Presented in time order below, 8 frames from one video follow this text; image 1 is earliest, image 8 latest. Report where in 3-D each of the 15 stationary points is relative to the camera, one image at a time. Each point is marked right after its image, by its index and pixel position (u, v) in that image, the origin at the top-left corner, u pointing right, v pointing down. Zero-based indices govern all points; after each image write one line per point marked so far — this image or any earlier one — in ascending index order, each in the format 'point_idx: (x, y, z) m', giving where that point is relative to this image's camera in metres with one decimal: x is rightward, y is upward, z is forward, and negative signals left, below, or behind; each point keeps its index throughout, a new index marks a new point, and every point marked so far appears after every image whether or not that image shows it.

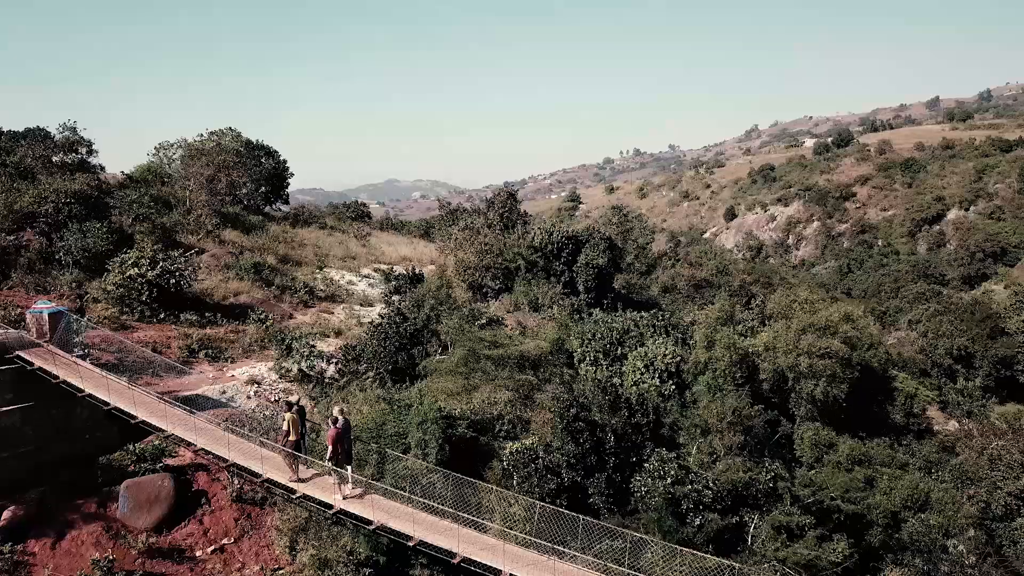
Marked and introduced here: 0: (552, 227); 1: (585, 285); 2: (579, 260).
0: (+0.7, +1.2, +18.3) m
1: (+1.3, +0.1, +17.7) m
2: (+1.3, +0.5, +18.0) m
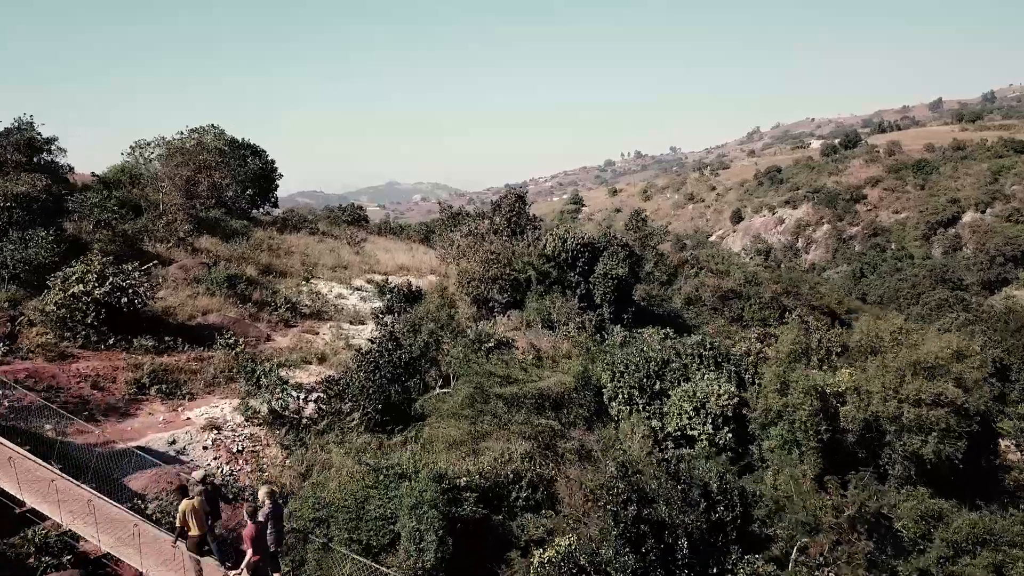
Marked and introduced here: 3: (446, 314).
0: (+0.9, +0.9, +16.4) m
1: (+1.5, -0.1, +15.8) m
2: (+1.4, +0.3, +16.1) m
3: (-0.9, -0.4, +12.3) m
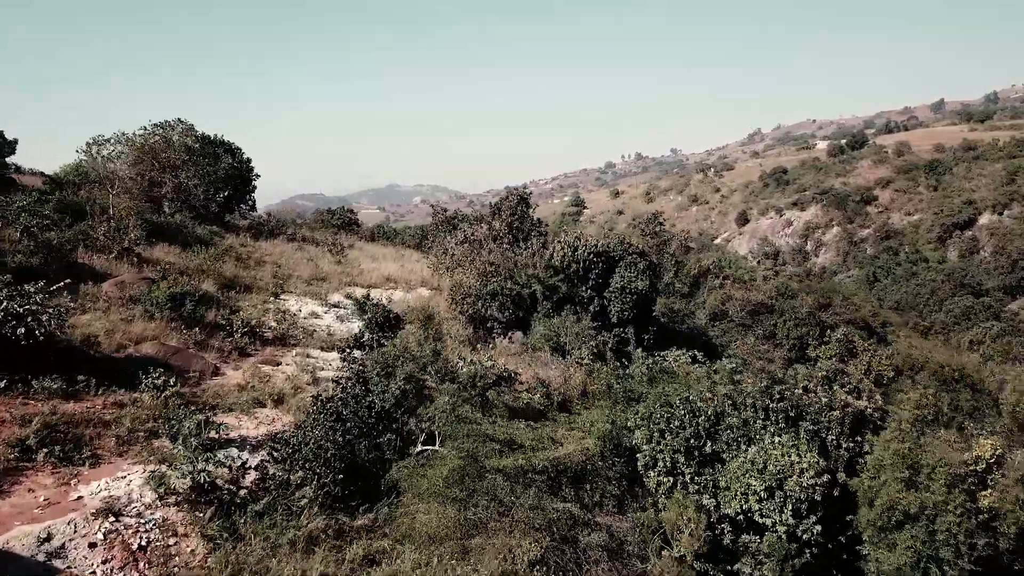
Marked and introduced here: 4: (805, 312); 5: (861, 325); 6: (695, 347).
0: (+0.9, +0.7, +14.2) m
1: (+1.5, -0.4, +13.5) m
2: (+1.4, +0.1, +13.8) m
3: (-0.8, -0.7, +10.0) m
4: (+5.2, -0.4, +17.0) m
5: (+7.0, -0.7, +19.4) m
6: (+2.9, -1.0, +15.2) m
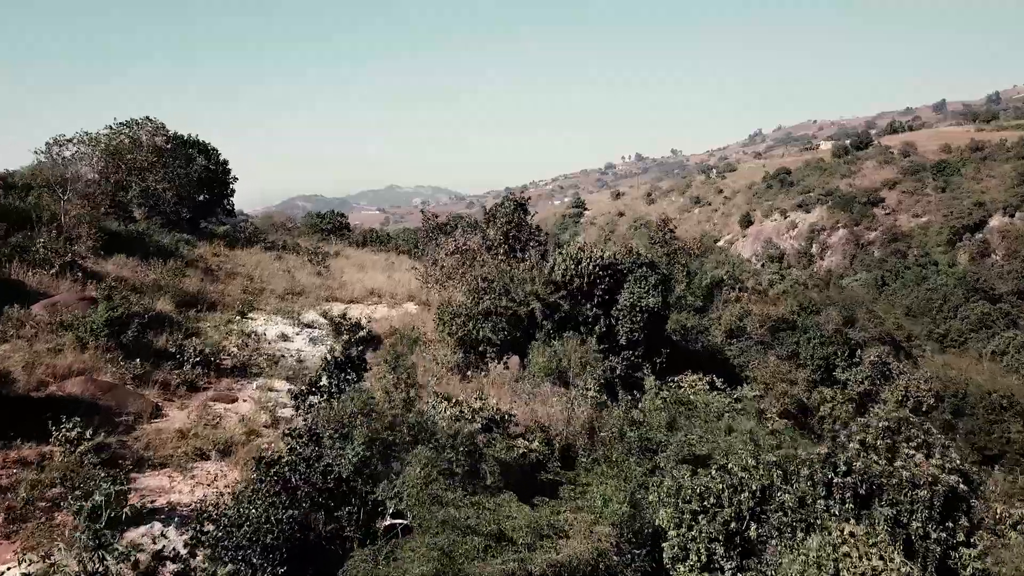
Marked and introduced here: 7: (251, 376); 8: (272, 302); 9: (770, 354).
0: (+0.9, +0.5, +12.6) m
1: (+1.5, -0.6, +12.0) m
2: (+1.4, -0.1, +12.3) m
3: (-0.9, -0.9, +8.5) m
4: (+5.1, -0.6, +15.4) m
5: (+7.0, -1.0, +17.9) m
6: (+2.9, -1.2, +13.7) m
7: (-2.7, -0.9, +10.2) m
8: (-3.4, -0.2, +13.7) m
9: (+4.0, -1.0, +15.1) m
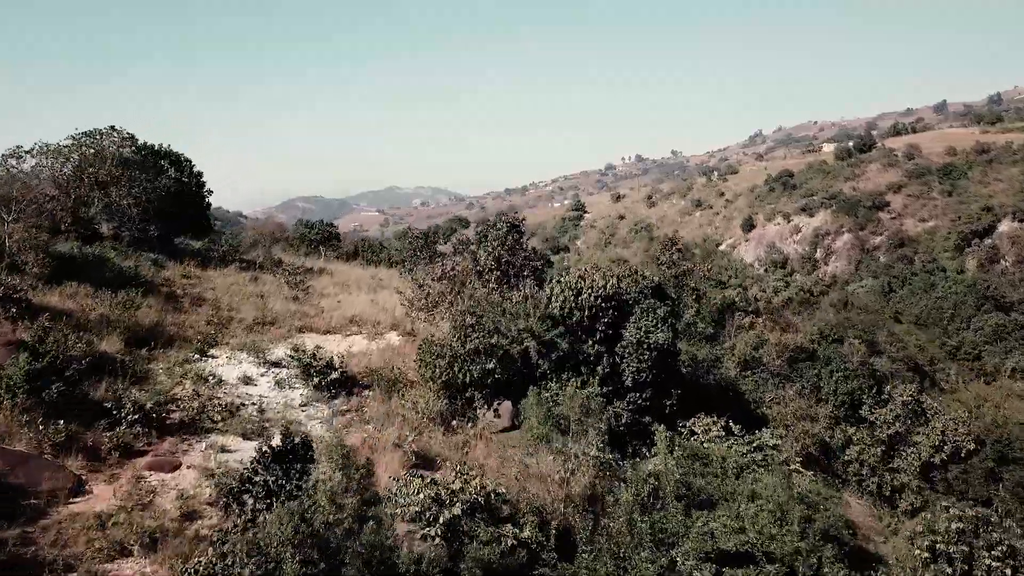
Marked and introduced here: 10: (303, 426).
0: (+0.8, +0.1, +11.3) m
1: (+1.4, -1.0, +10.7) m
2: (+1.3, -0.5, +11.0) m
3: (-1.0, -1.3, +7.1) m
4: (+5.0, -1.1, +14.1) m
5: (+6.9, -1.4, +16.5) m
6: (+2.8, -1.6, +12.4) m
7: (-2.8, -1.3, +8.9) m
8: (-3.5, -0.6, +12.4) m
9: (+4.0, -1.4, +13.7) m
10: (-2.1, -1.4, +9.5) m
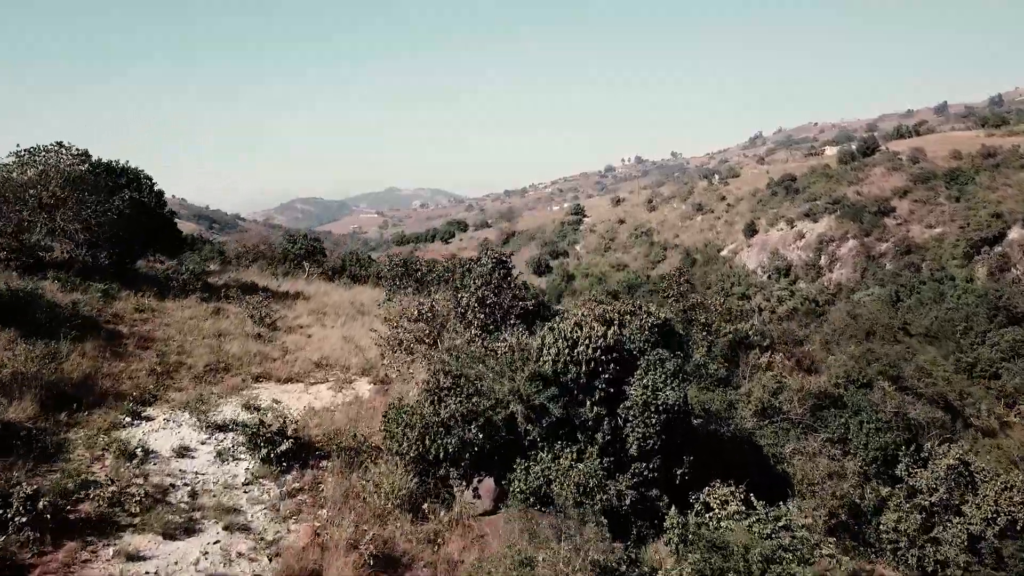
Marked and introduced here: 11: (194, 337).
0: (+0.6, -0.4, +9.7) m
1: (+1.2, -1.5, +9.1) m
2: (+1.1, -1.0, +9.4) m
3: (-1.1, -1.8, +5.5) m
4: (+4.9, -1.6, +12.5) m
5: (+6.7, -1.9, +15.0) m
6: (+2.6, -2.1, +10.8) m
7: (-3.0, -1.8, +7.3) m
8: (-3.7, -1.1, +10.8) m
9: (+3.8, -2.0, +12.1) m
10: (-2.2, -1.9, +7.9) m
11: (-4.3, -0.6, +12.9) m
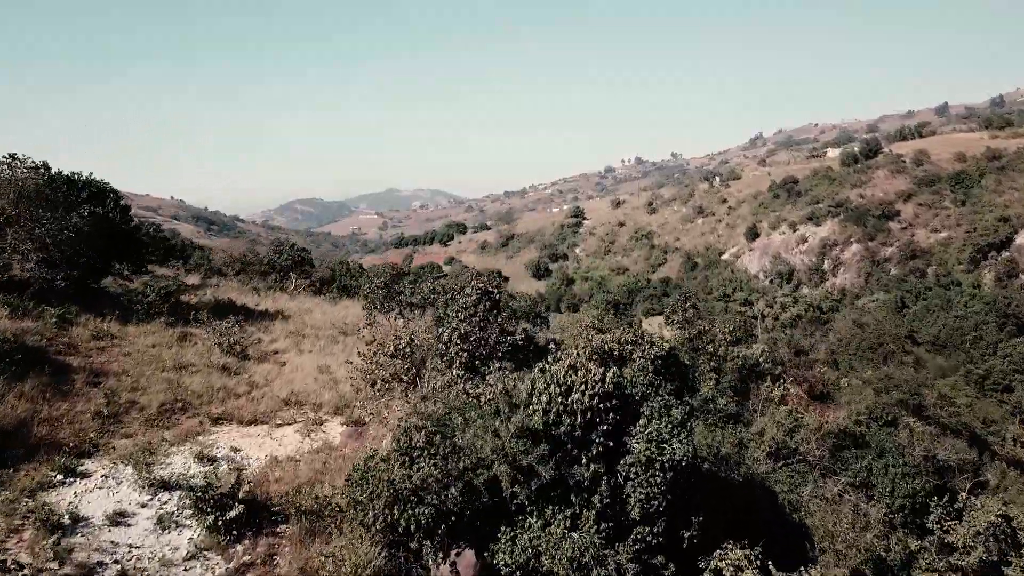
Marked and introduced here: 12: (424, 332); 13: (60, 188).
0: (+0.5, -0.8, +8.6) m
1: (+1.1, -1.9, +7.9) m
2: (+1.0, -1.4, +8.2) m
3: (-1.3, -2.1, +4.4) m
4: (+4.7, -1.9, +11.4) m
5: (+6.6, -2.2, +13.8) m
6: (+2.5, -2.4, +9.6) m
7: (-3.1, -2.2, +6.1) m
8: (-3.8, -1.4, +9.6) m
9: (+3.7, -2.3, +11.0) m
10: (-2.4, -2.2, +6.7) m
11: (-4.4, -1.0, +11.8) m
12: (-1.0, -0.5, +10.9) m
13: (-6.9, +1.5, +14.7) m
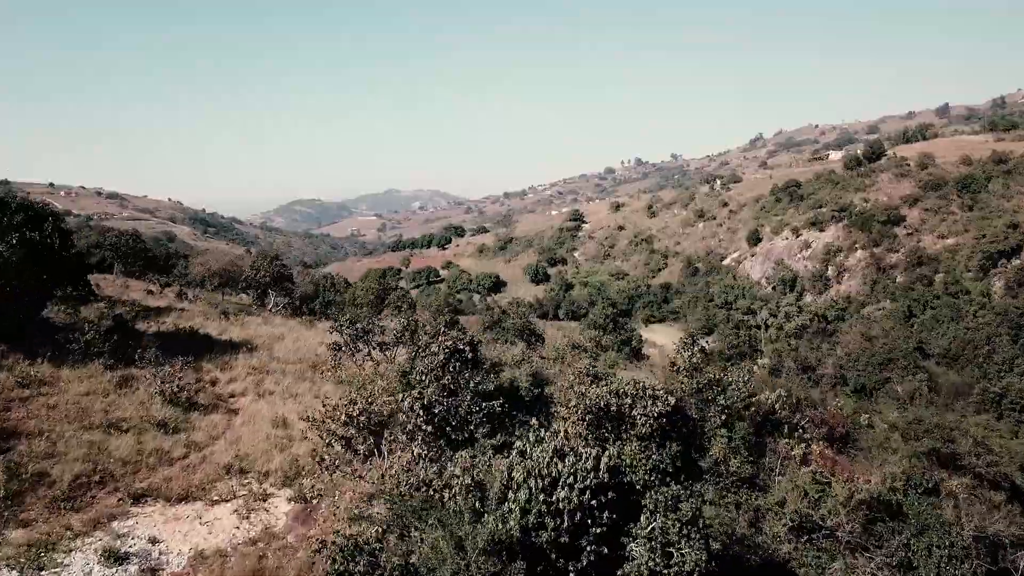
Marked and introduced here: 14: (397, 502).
0: (+0.3, -1.3, +7.0) m
1: (+0.9, -2.3, +6.3) m
2: (+0.8, -1.9, +6.6) m
3: (-1.5, -2.6, +2.8) m
4: (+4.5, -2.4, +9.8) m
5: (+6.4, -2.7, +12.2) m
6: (+2.3, -2.9, +8.0) m
7: (-3.3, -2.6, +4.5) m
8: (-4.0, -1.9, +8.0) m
9: (+3.5, -2.8, +9.4) m
10: (-2.6, -2.7, +5.1) m
11: (-4.6, -1.5, +10.2) m
12: (-1.2, -1.0, +9.3) m
13: (-7.1, +1.1, +13.1) m
14: (-0.8, -1.6, +7.1) m
